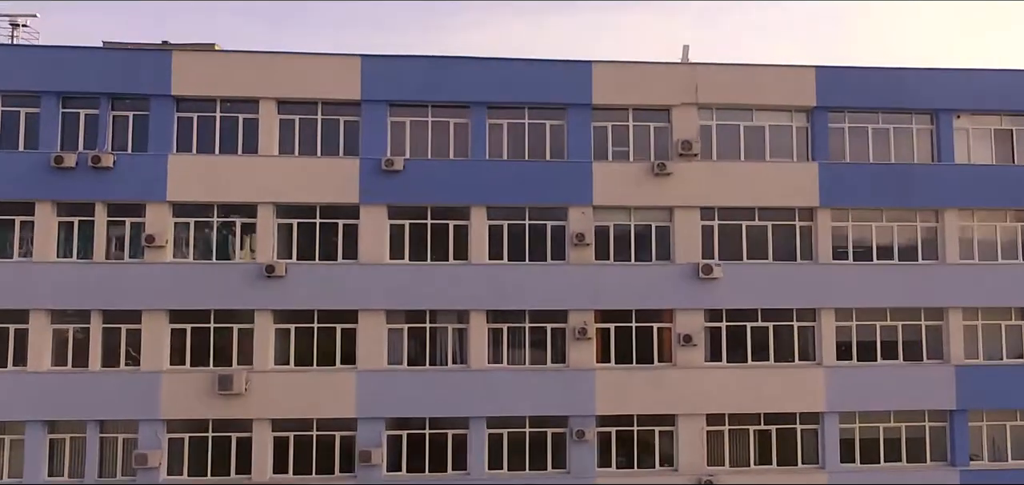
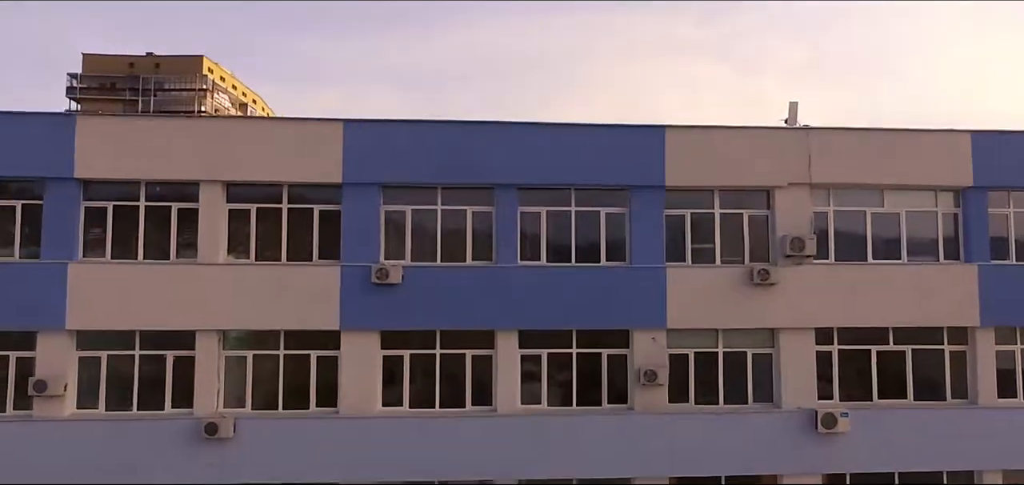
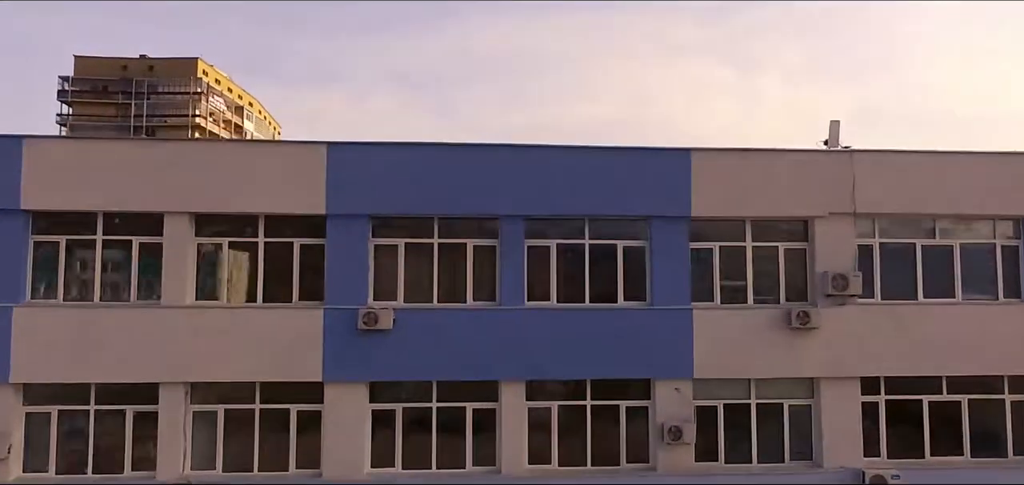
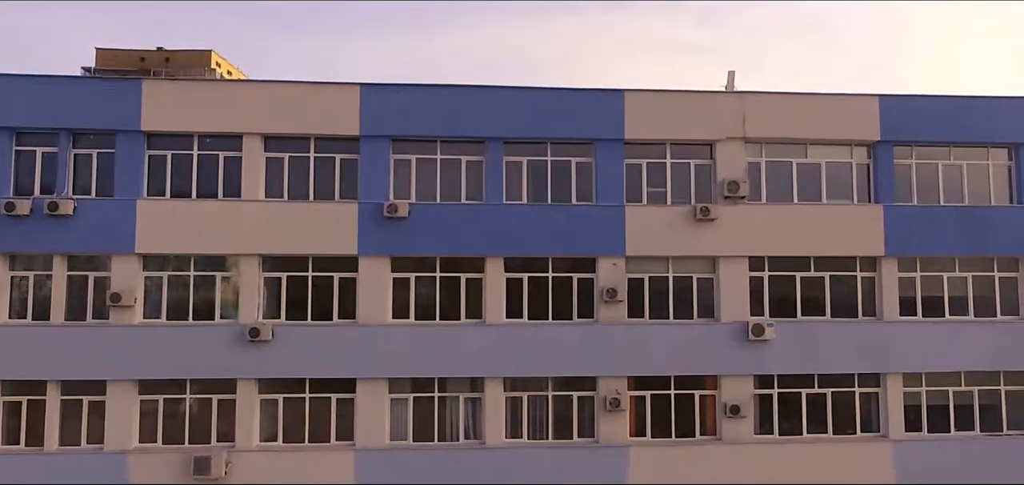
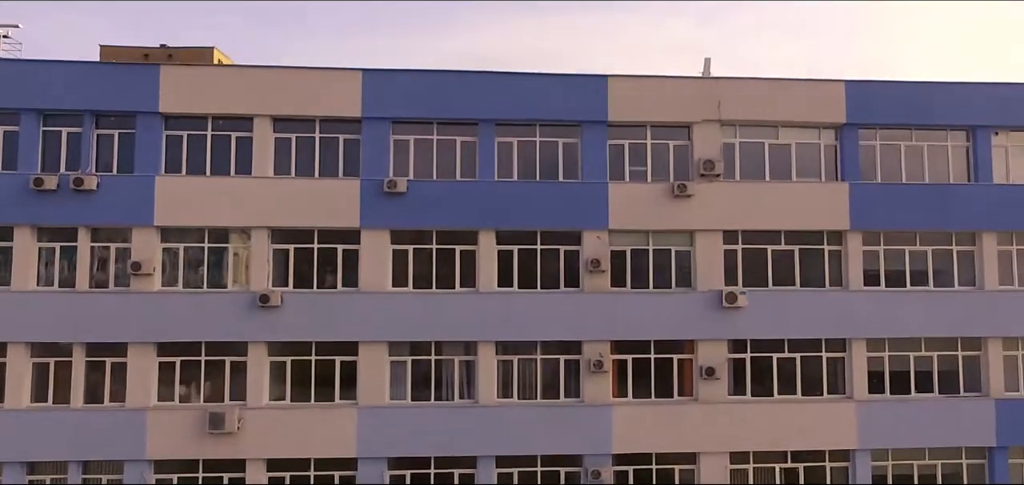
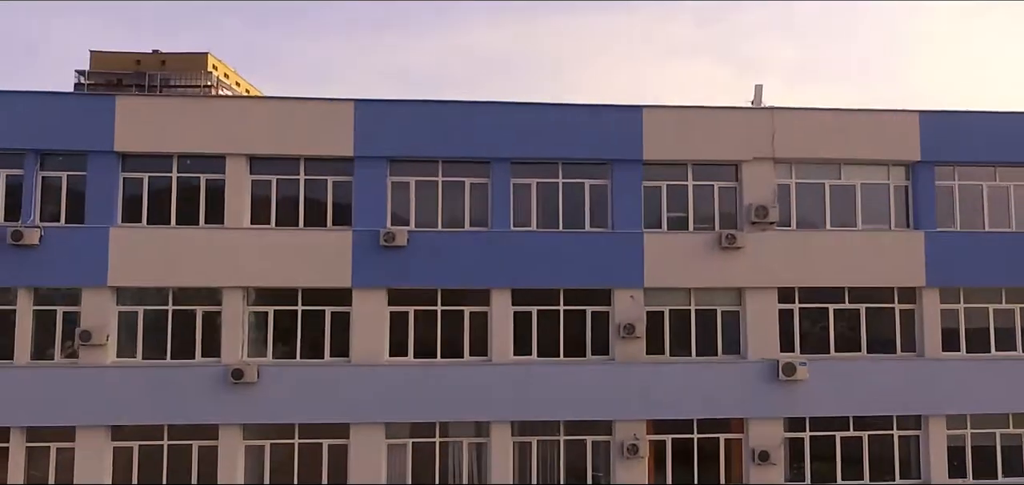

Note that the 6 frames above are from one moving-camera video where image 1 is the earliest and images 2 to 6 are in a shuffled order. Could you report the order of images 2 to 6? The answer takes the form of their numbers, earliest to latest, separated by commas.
5, 4, 6, 2, 3
